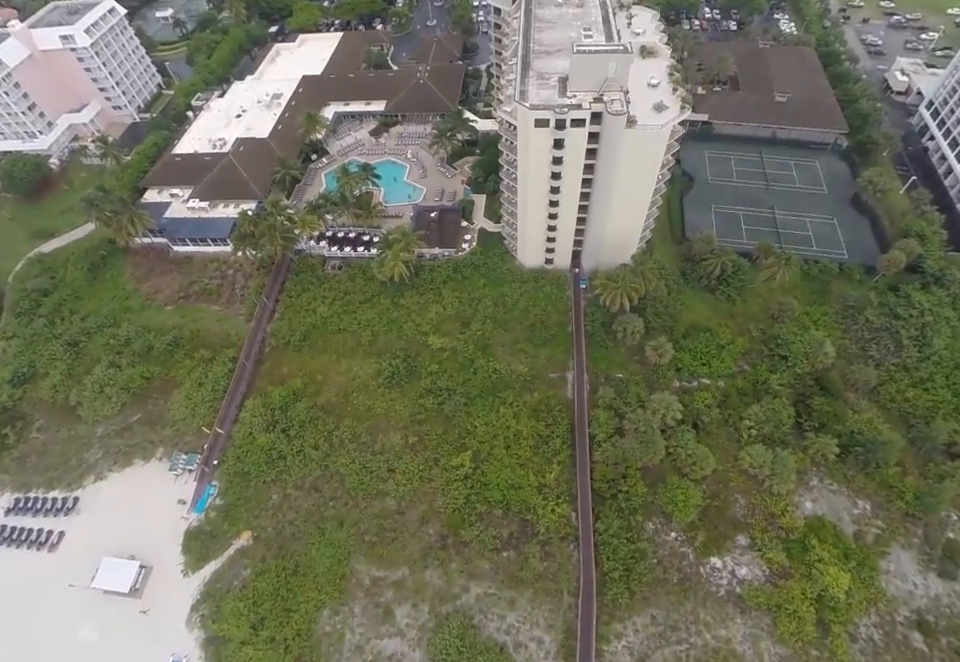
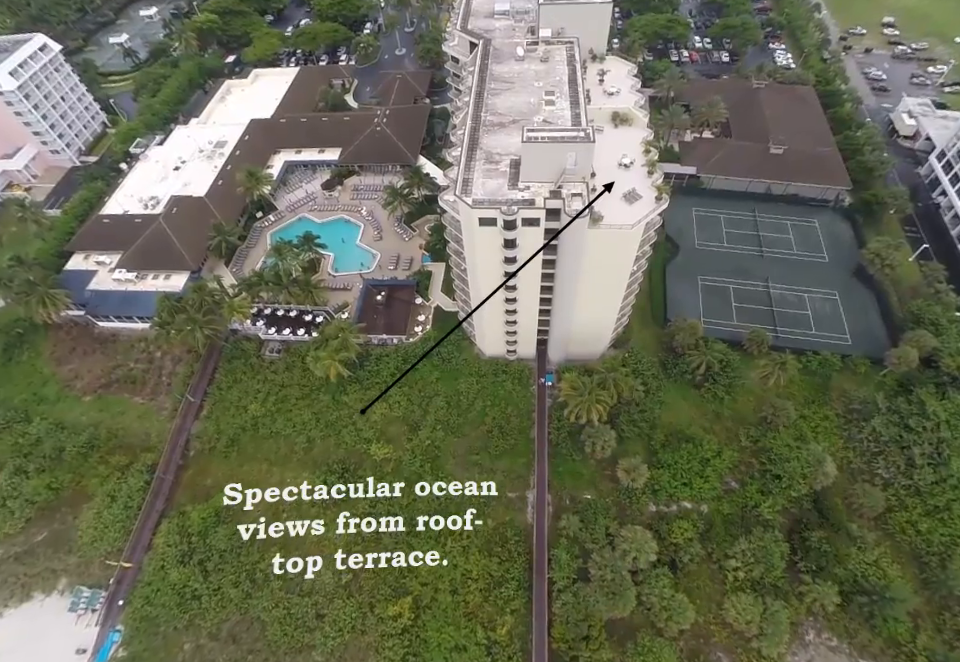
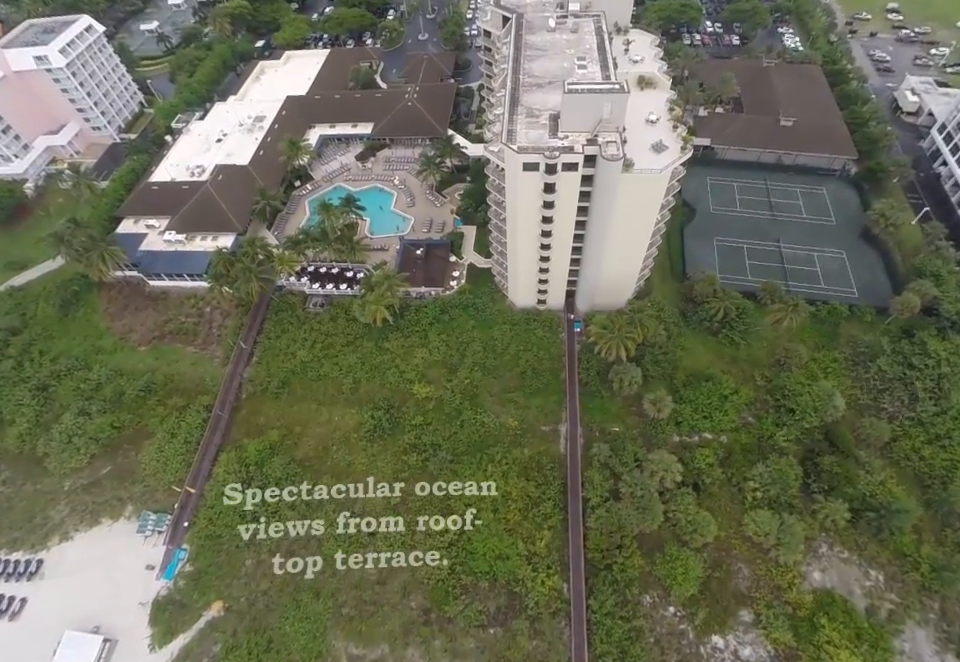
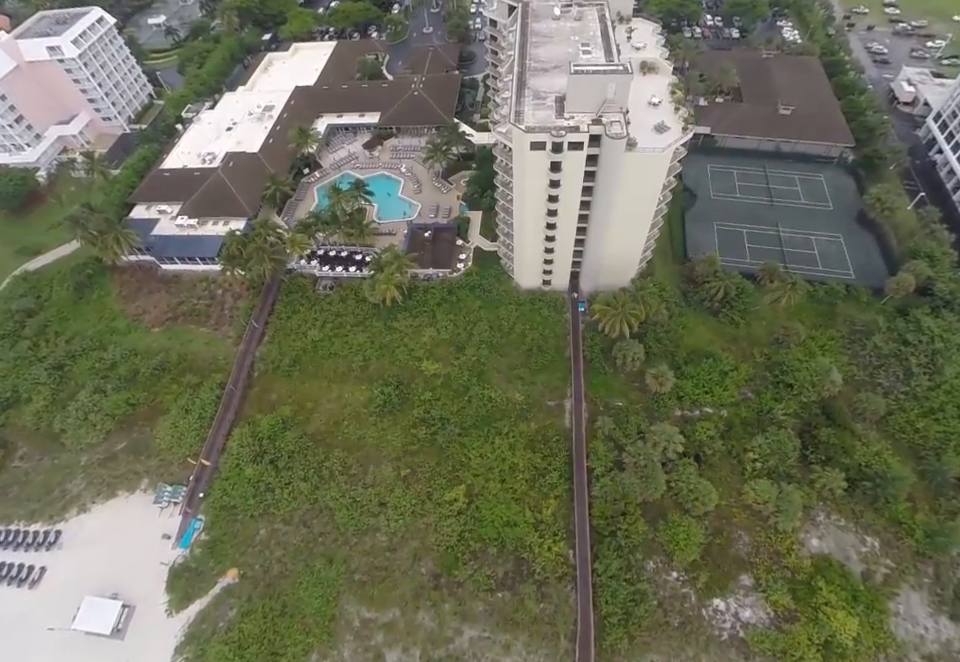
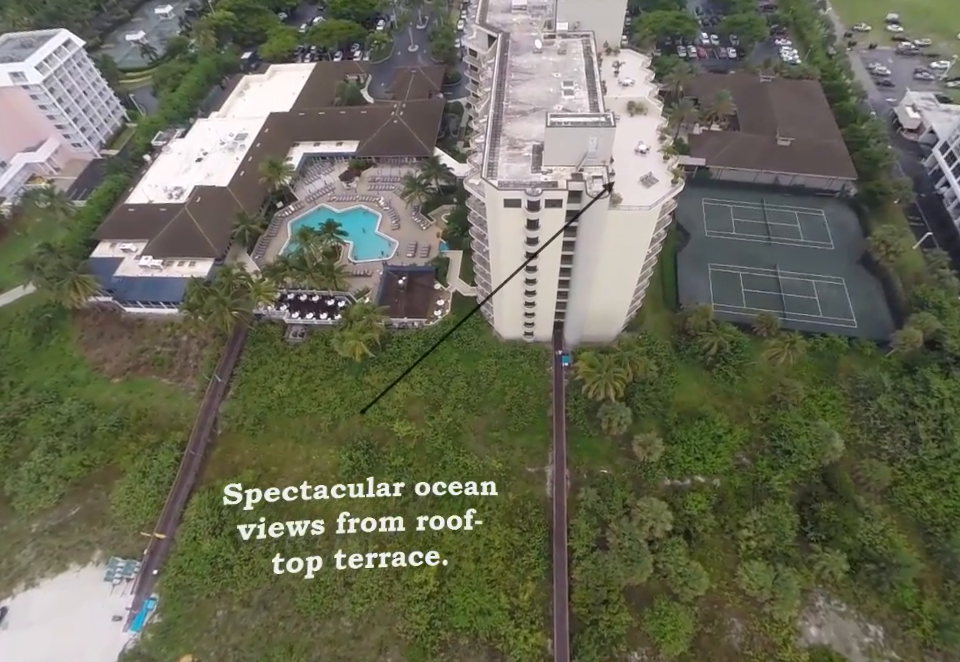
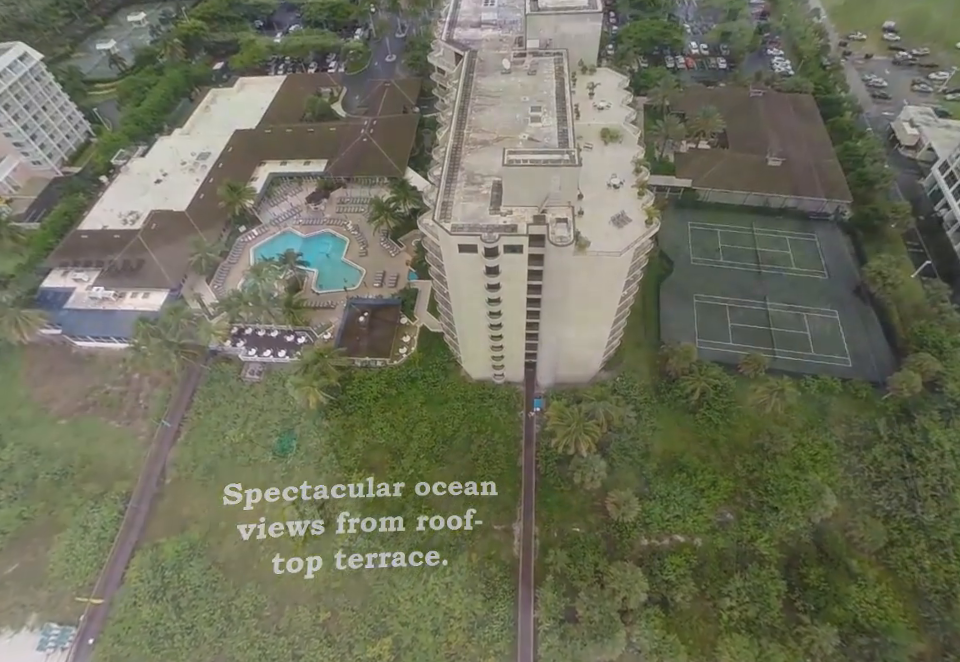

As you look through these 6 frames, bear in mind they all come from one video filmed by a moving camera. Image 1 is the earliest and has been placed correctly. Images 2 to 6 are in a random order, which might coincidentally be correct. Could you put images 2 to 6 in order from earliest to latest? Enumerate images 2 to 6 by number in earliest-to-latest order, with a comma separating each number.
4, 3, 5, 2, 6
